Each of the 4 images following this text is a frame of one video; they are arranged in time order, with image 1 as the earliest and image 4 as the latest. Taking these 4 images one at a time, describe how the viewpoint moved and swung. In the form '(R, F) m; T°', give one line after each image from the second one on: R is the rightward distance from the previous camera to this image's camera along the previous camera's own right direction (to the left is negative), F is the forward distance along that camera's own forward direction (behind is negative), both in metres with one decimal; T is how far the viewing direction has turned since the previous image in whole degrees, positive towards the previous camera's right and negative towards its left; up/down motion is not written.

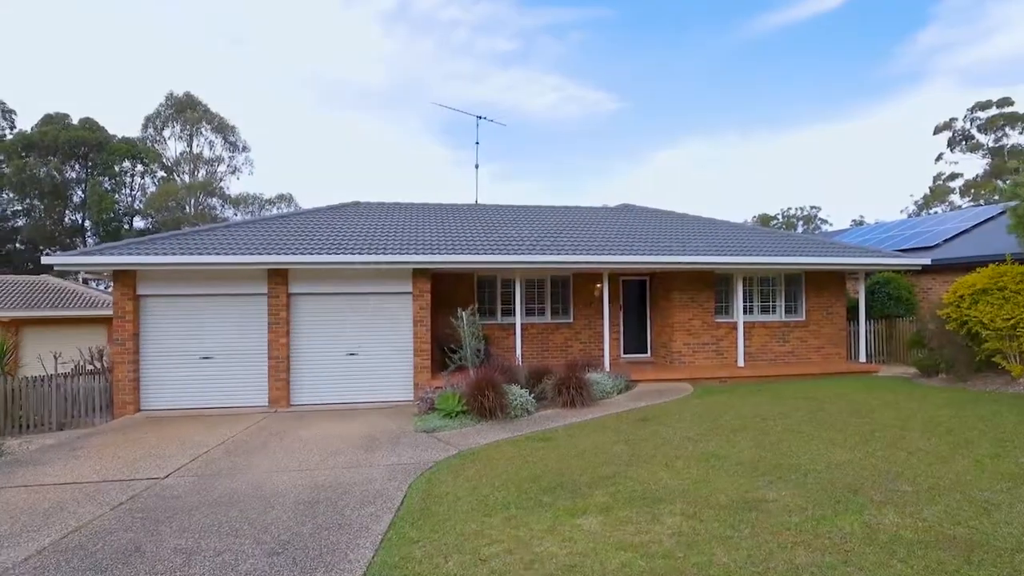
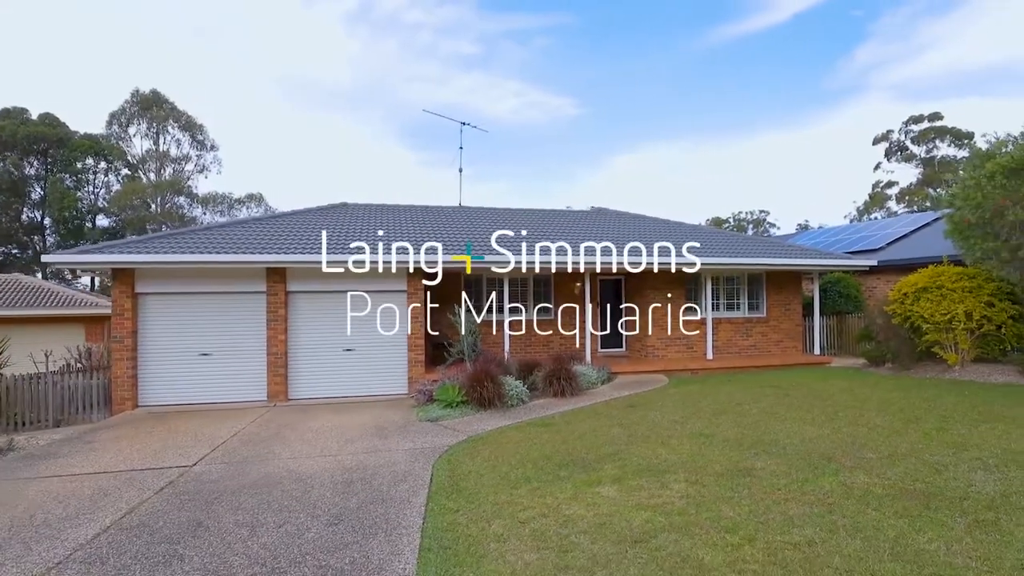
(-0.6, -0.5) m; +4°
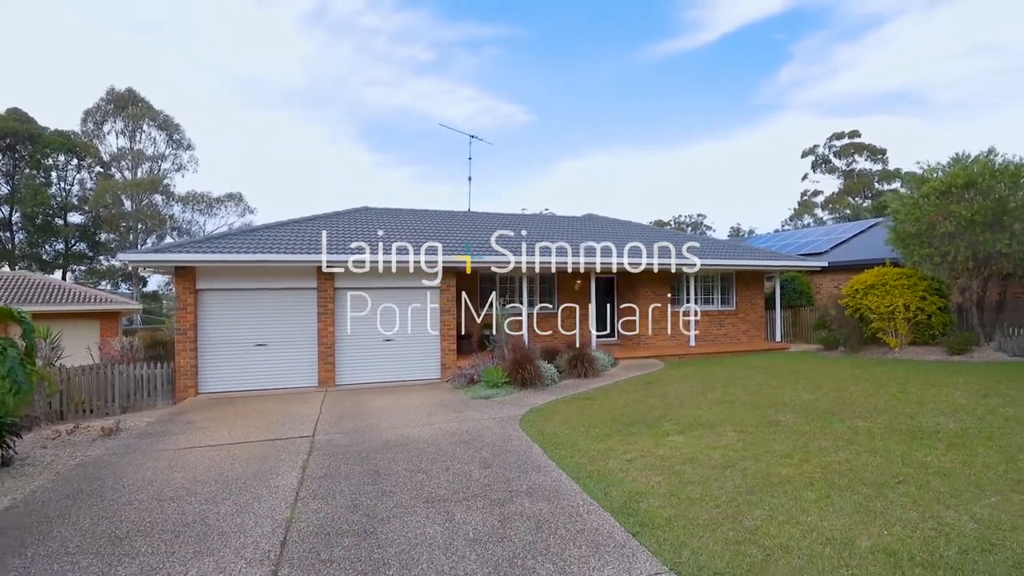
(-1.8, -1.2) m; +7°
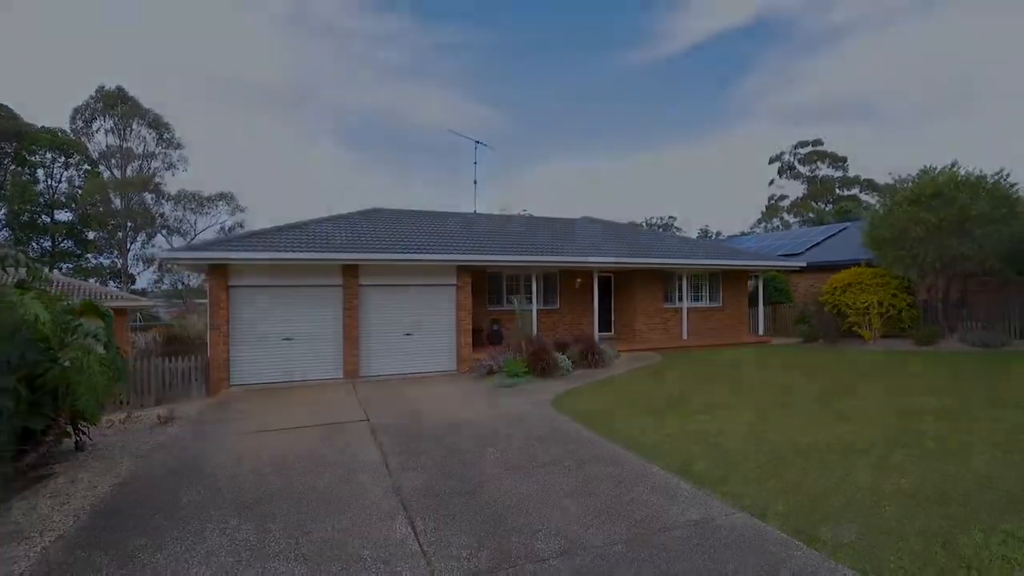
(-1.0, -0.6) m; +4°
